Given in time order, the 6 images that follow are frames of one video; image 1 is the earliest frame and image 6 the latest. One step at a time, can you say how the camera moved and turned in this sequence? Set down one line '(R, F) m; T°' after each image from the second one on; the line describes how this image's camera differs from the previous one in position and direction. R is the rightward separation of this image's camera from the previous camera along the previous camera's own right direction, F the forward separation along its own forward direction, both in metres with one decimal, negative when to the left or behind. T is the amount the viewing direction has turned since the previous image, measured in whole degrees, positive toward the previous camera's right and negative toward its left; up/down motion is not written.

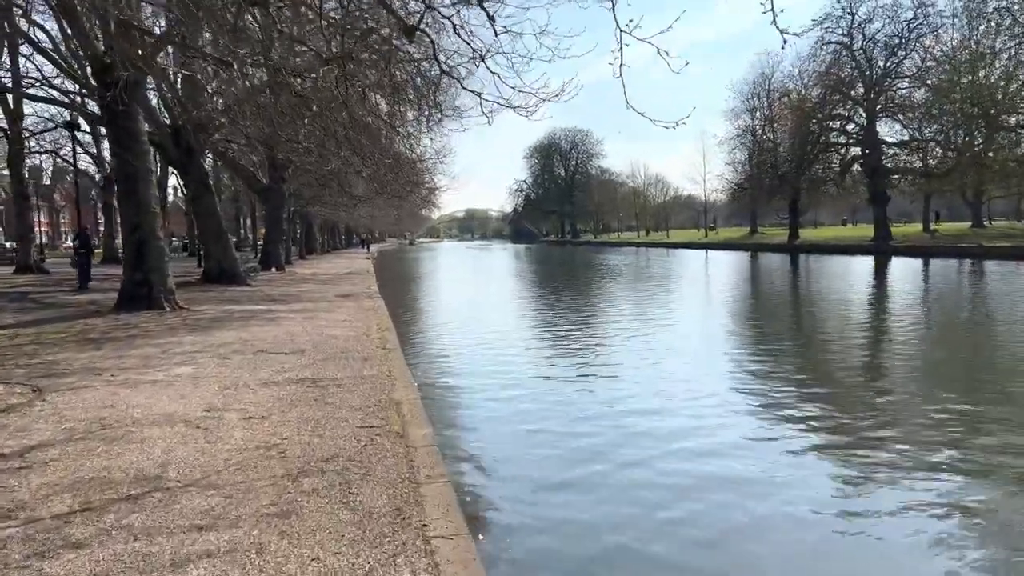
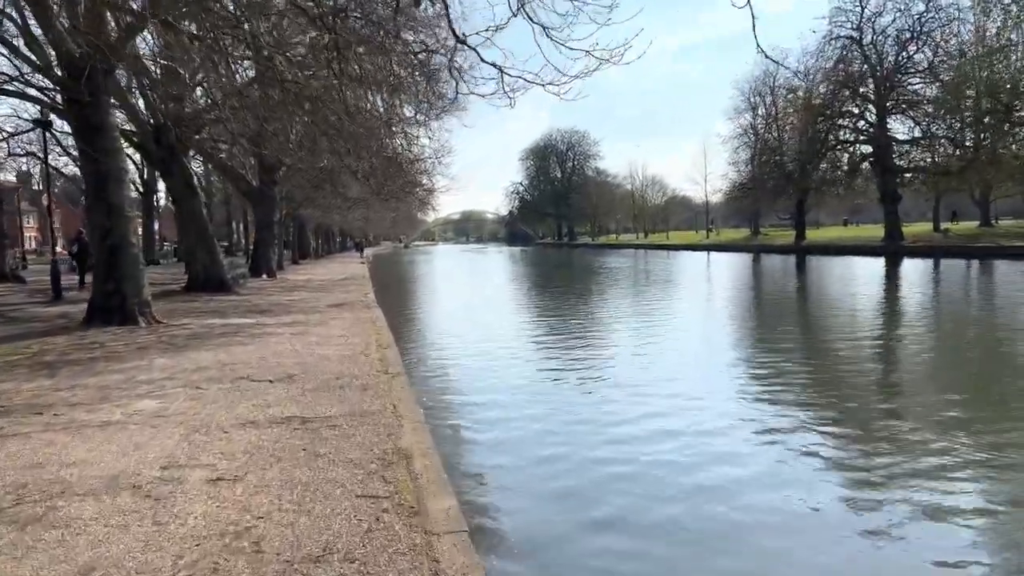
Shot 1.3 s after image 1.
(-0.2, +1.1) m; 0°
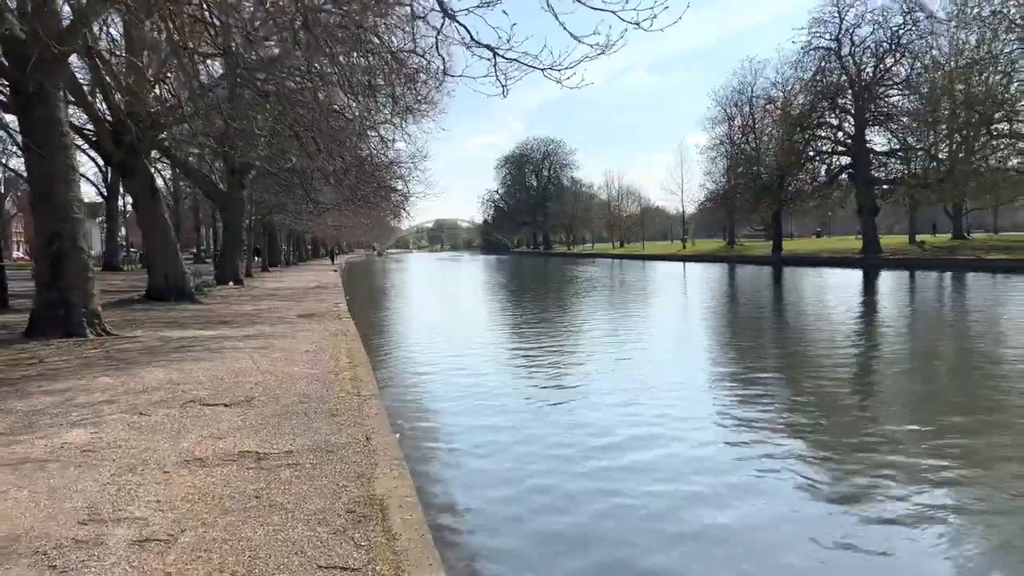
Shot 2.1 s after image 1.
(-0.1, +0.7) m; +2°
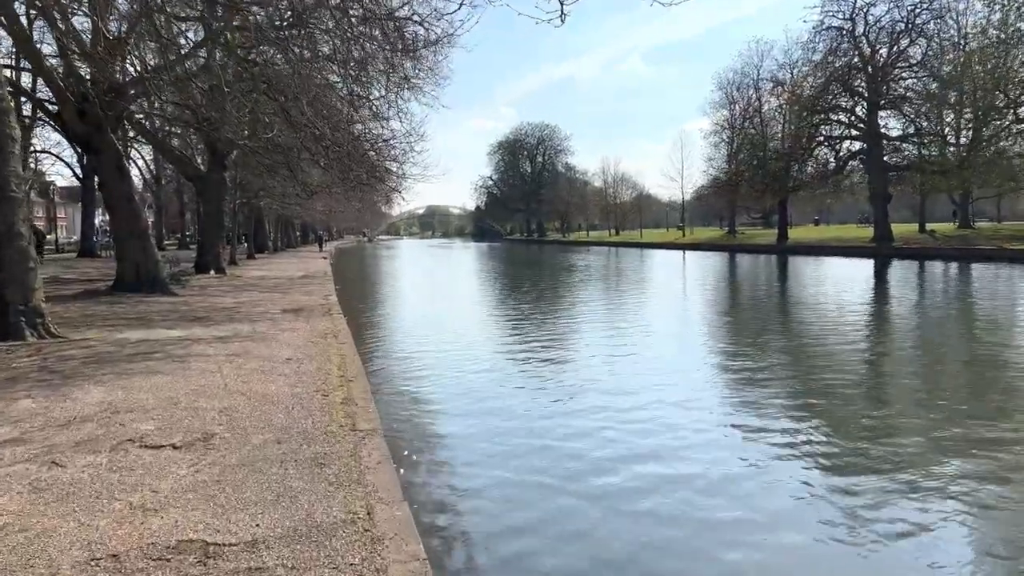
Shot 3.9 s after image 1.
(-0.3, +1.4) m; +1°
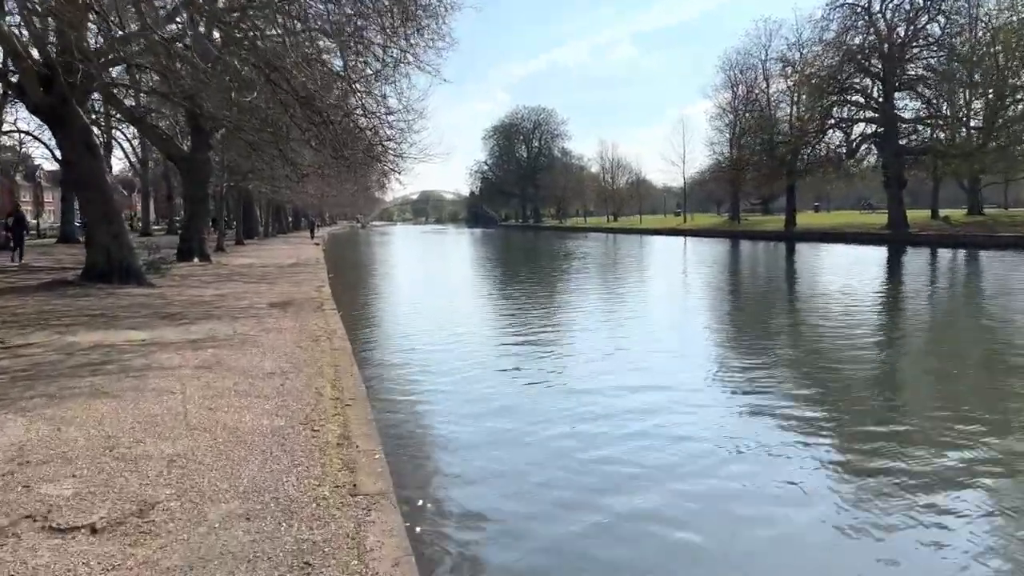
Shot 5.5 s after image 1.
(-0.3, +1.3) m; +1°
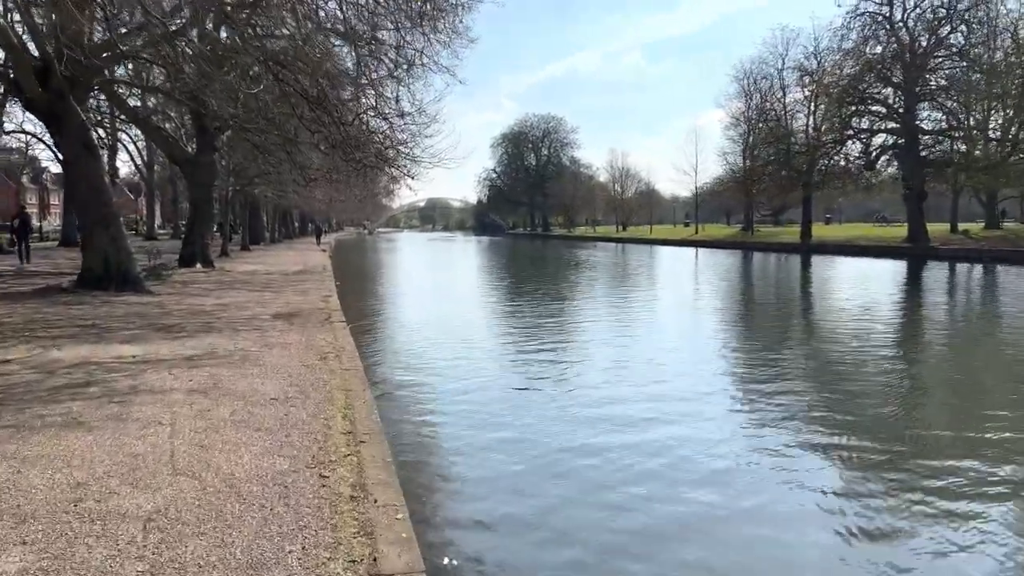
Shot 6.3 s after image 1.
(-0.2, +0.6) m; 0°
